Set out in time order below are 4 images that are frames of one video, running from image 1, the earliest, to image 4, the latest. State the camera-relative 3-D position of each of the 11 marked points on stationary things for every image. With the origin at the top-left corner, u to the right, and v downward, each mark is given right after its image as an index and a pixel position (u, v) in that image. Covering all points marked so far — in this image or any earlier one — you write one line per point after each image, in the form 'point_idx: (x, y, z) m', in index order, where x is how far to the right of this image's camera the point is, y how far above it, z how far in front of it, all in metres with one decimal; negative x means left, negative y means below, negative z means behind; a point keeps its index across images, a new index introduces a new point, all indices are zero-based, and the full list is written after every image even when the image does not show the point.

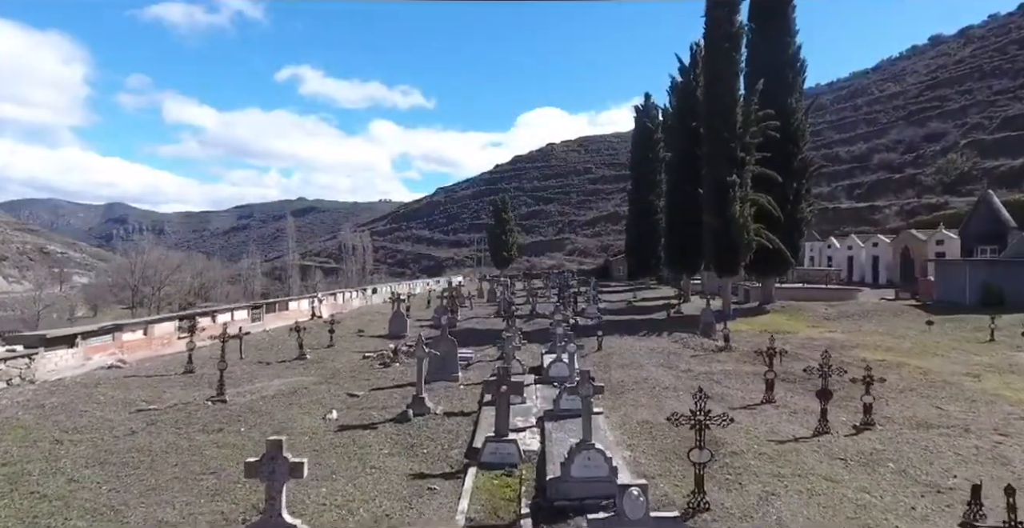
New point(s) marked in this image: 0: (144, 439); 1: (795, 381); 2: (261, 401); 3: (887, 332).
0: (-4.8, -2.3, +7.8) m
1: (+5.4, -2.3, +11.6) m
2: (-4.1, -2.2, +9.8) m
3: (+11.1, -2.0, +17.8) m
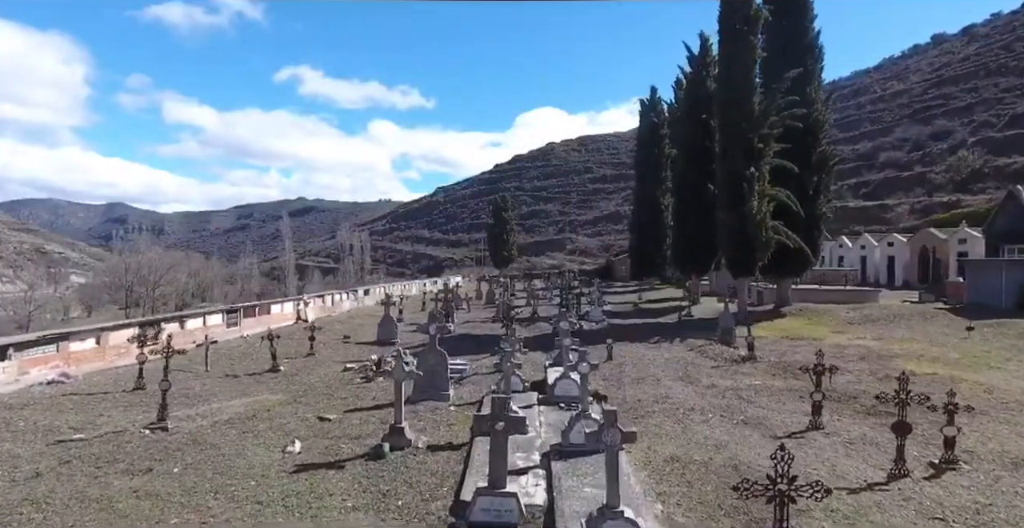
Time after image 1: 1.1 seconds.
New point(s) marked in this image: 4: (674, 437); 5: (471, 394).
0: (-4.8, -2.3, +6.2) m
1: (+5.4, -2.3, +10.0) m
2: (-4.1, -2.2, +8.2) m
3: (+11.1, -2.0, +16.2) m
4: (+2.1, -2.2, +7.8) m
5: (-0.7, -2.3, +10.5) m
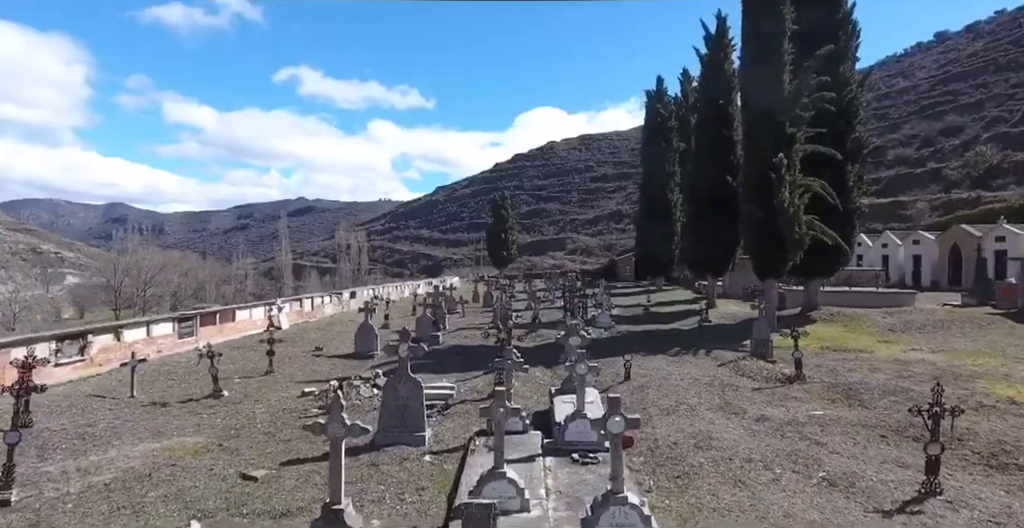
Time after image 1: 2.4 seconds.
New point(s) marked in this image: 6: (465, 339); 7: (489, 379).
0: (-4.9, -2.3, +3.8) m
1: (+5.4, -2.3, +7.5) m
2: (-4.2, -2.2, +5.8) m
3: (+11.0, -2.0, +13.7) m
4: (+2.1, -2.2, +5.4) m
5: (-0.8, -2.3, +8.1) m
6: (-1.4, -2.2, +17.5) m
7: (-0.4, -2.2, +11.4) m
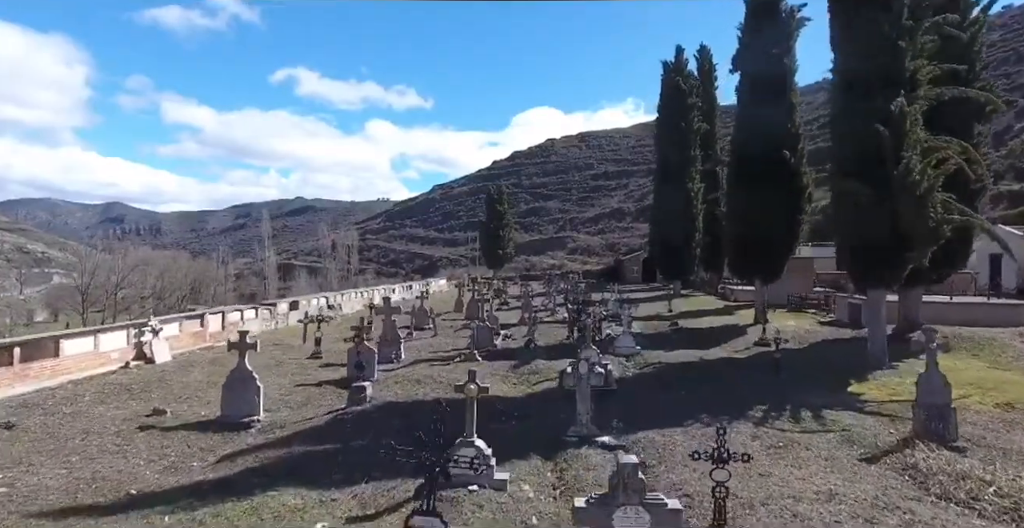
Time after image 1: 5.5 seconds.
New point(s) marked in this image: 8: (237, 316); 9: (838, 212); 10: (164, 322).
0: (-5.2, -2.3, -2.6) m
1: (+5.0, -2.3, +1.1) m
2: (-4.5, -2.3, -0.6) m
3: (+10.7, -2.1, +7.4) m
4: (+1.7, -2.3, -1.0) m
5: (-1.1, -2.3, +1.7) m
6: (-1.8, -2.2, +11.1) m
7: (-0.8, -2.2, +5.1) m
8: (-8.1, -1.5, +17.8) m
9: (+7.3, +1.1, +13.3) m
10: (-8.4, -1.4, +14.8) m
